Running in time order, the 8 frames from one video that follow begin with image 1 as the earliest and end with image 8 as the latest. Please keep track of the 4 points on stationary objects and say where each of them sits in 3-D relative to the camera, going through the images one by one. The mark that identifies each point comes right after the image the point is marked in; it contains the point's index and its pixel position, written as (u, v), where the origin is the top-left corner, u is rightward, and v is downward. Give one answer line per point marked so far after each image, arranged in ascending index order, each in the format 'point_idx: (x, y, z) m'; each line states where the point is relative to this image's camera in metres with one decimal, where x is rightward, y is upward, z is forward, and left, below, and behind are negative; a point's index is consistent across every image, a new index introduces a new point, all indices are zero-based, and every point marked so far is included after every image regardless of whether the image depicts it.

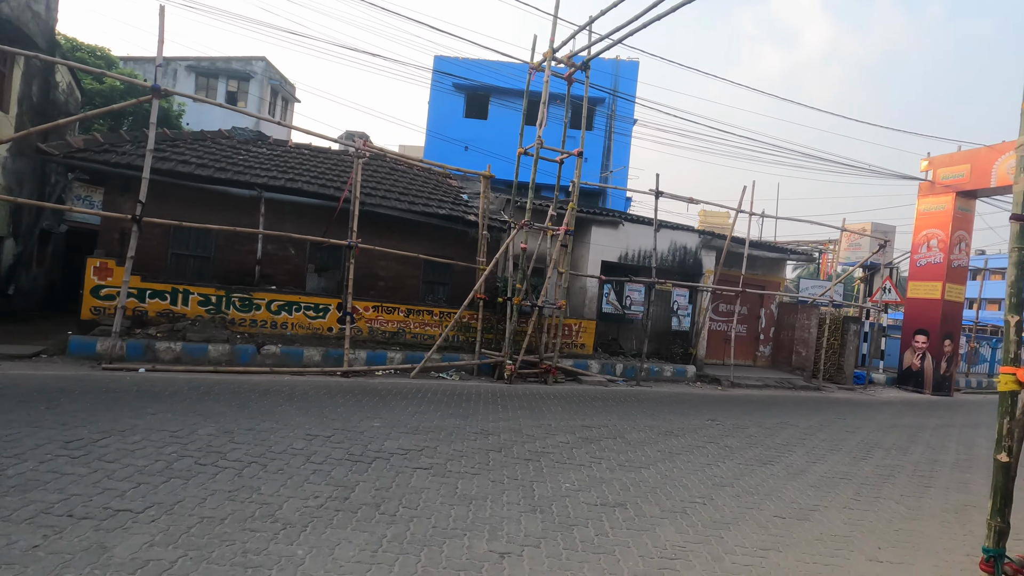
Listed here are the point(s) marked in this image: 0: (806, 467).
0: (+3.3, -2.0, +6.0) m
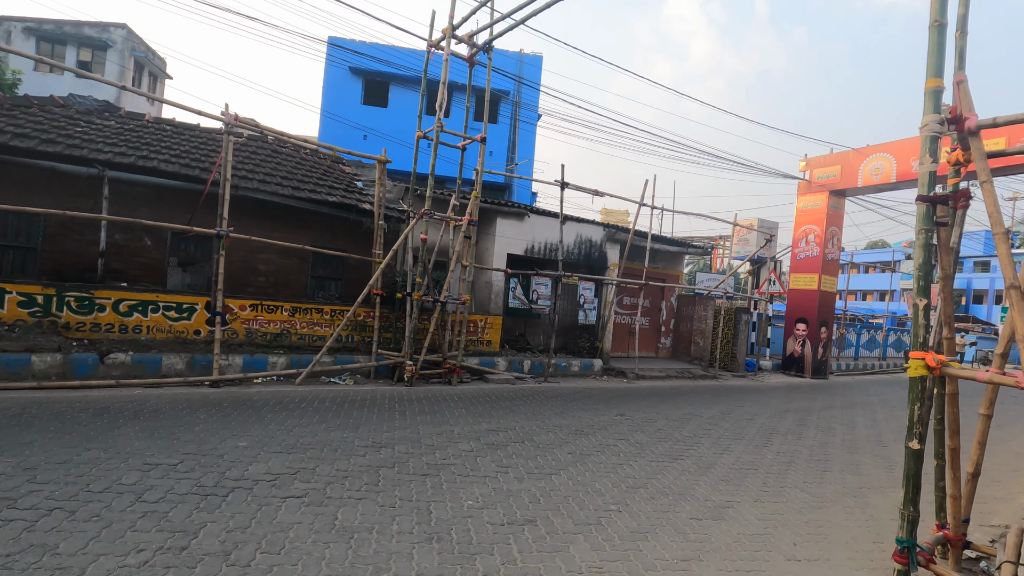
0: (+2.2, -1.9, +5.9) m
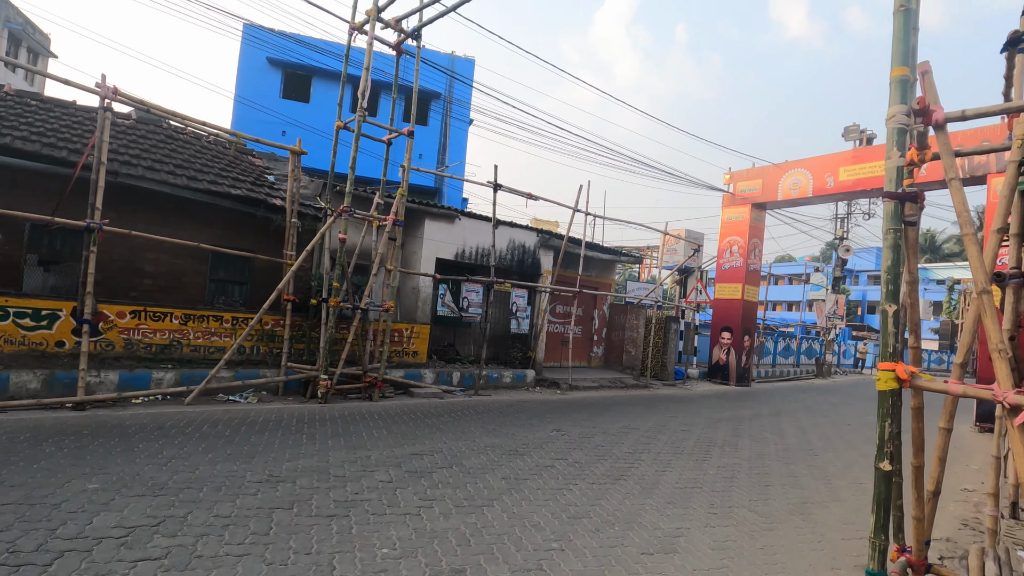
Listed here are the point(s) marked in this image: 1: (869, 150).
0: (+1.5, -2.0, +5.5) m
1: (+9.4, +3.6, +14.1) m
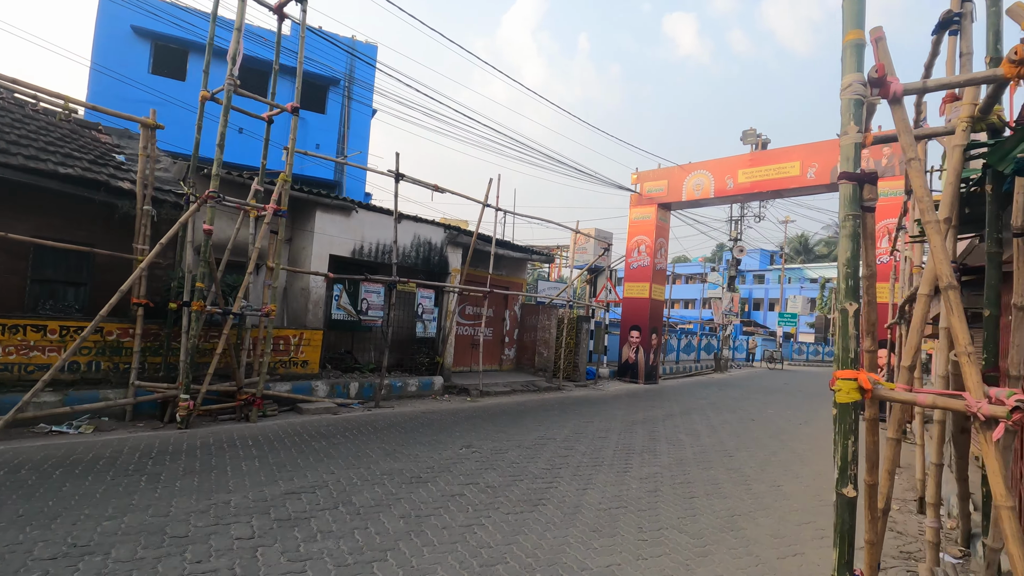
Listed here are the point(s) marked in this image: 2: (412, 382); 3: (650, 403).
0: (+0.6, -1.9, +4.9) m
1: (+6.9, +3.7, +14.7) m
2: (-1.9, -1.8, +10.1) m
3: (+3.2, -2.7, +12.4) m
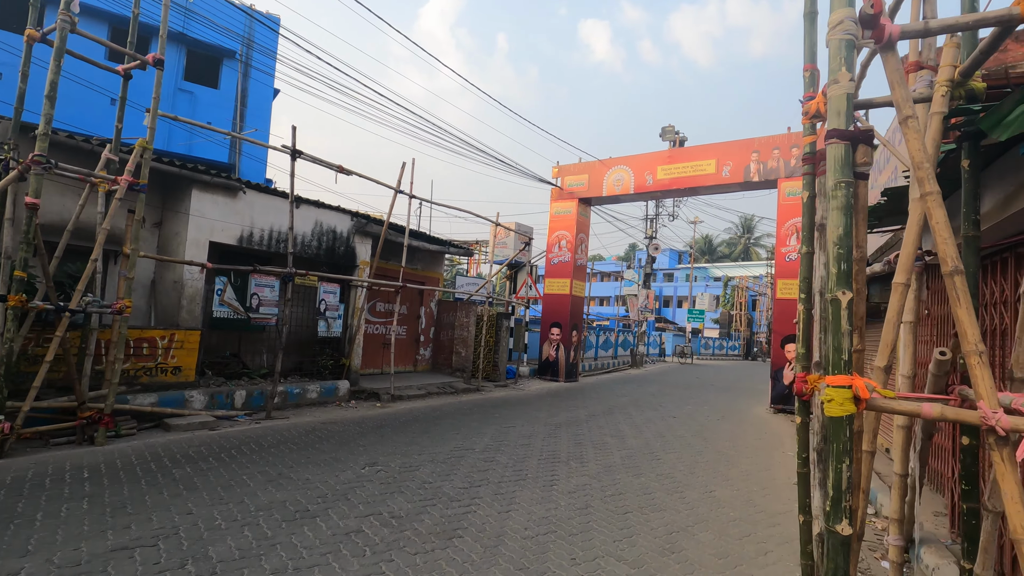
0: (-0.1, -1.9, +4.2) m
1: (+4.7, +3.8, +14.8) m
2: (-3.4, -1.7, +9.0) m
3: (+1.3, -2.6, +11.9) m
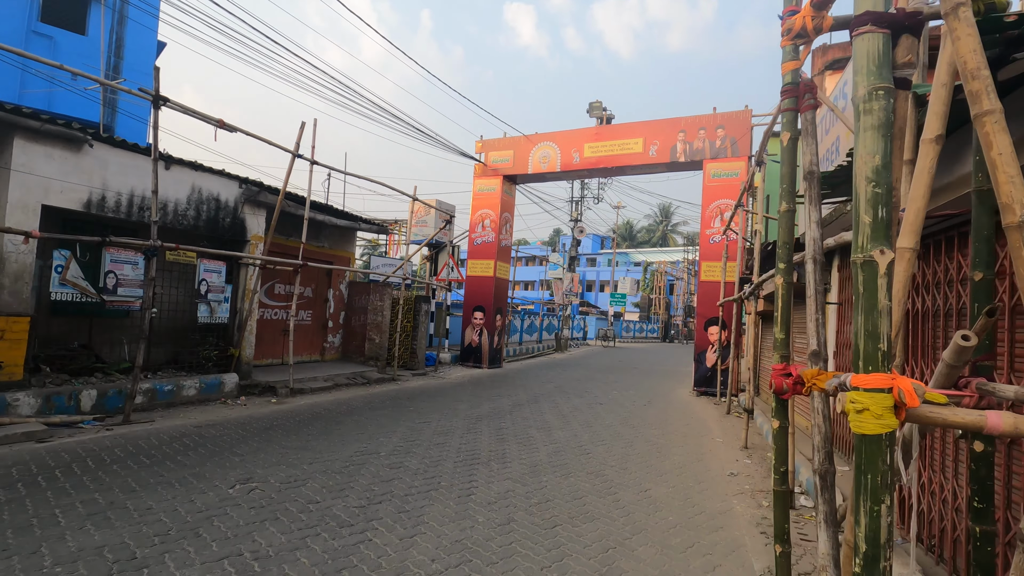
0: (-0.7, -1.7, +3.3) m
1: (+2.6, +4.3, +14.3) m
2: (-4.6, -1.3, +7.6) m
3: (-0.4, -2.2, +11.2) m
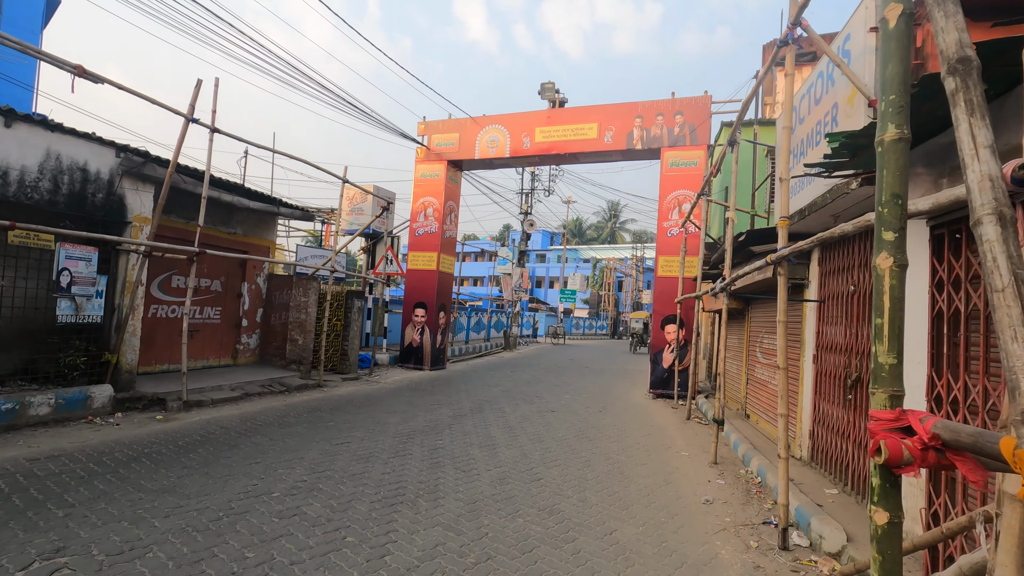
0: (-1.0, -1.6, +2.1) m
1: (+1.3, +4.4, +13.3) m
2: (-5.3, -1.2, +6.0) m
3: (-1.4, -2.0, +10.0) m
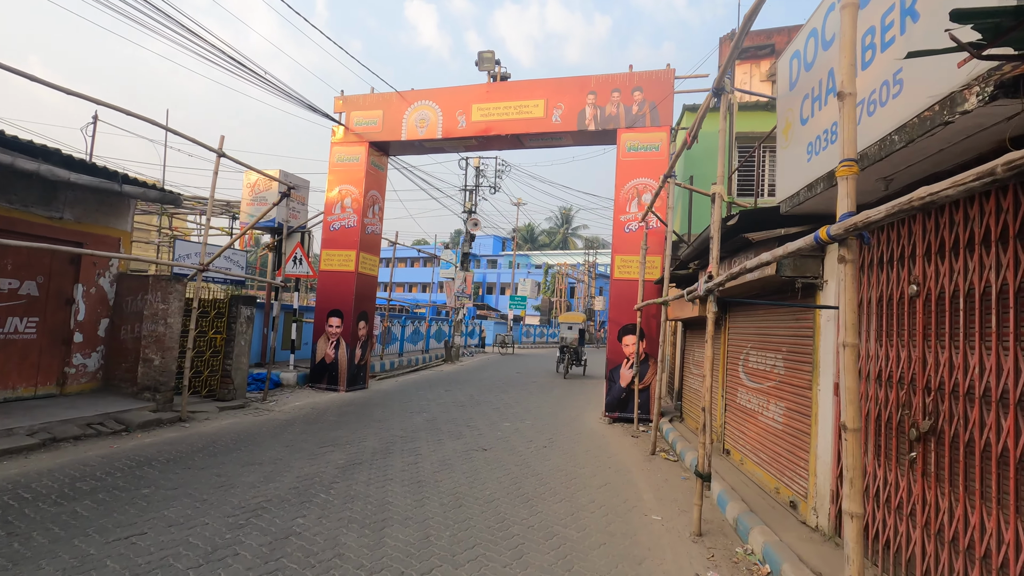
0: (-1.5, -1.6, -0.1) m
1: (-0.2, +4.3, +11.4) m
2: (-6.1, -1.2, +3.5) m
3: (-2.6, -2.1, +7.8) m
